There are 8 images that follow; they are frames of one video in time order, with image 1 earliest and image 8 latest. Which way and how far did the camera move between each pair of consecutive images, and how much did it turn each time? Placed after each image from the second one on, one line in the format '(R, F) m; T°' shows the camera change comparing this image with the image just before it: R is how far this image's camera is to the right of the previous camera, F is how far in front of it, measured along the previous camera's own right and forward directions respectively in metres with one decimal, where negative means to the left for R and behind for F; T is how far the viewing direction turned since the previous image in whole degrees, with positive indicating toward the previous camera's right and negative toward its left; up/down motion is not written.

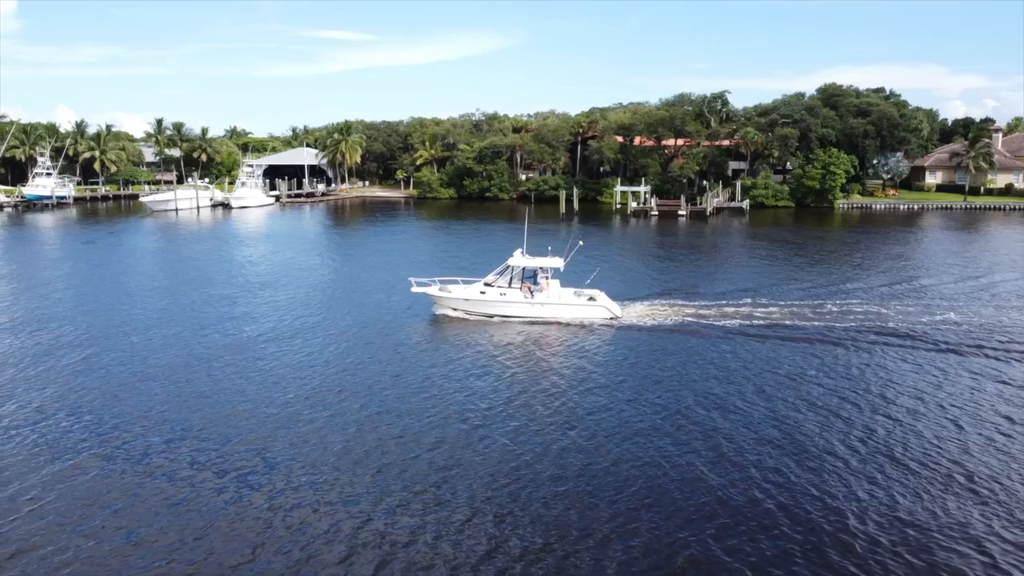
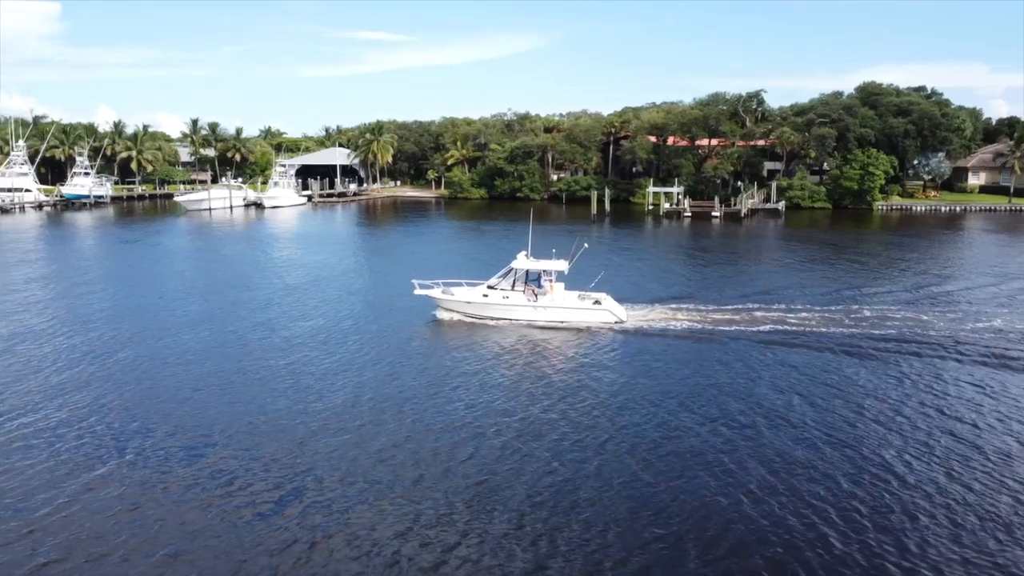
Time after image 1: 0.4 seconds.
(-0.1, +0.5) m; -2°
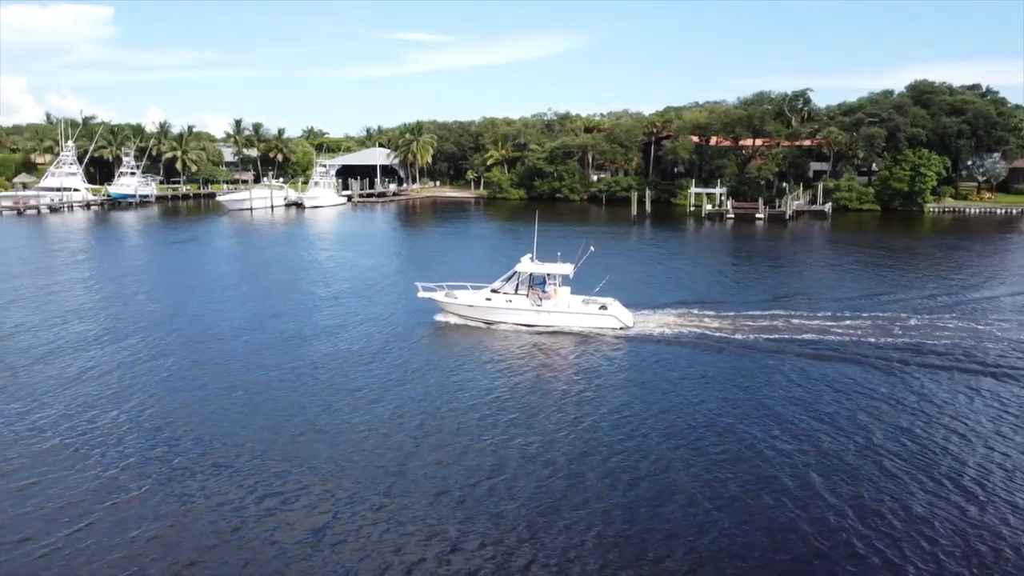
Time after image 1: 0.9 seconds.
(0.0, +0.6) m; -3°
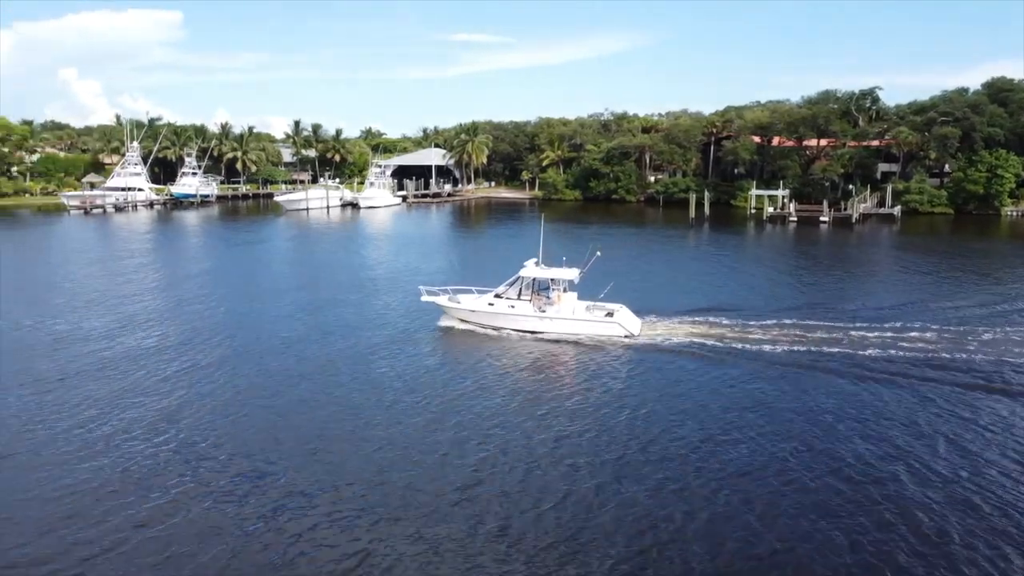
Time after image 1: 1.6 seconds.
(0.0, +0.9) m; -4°
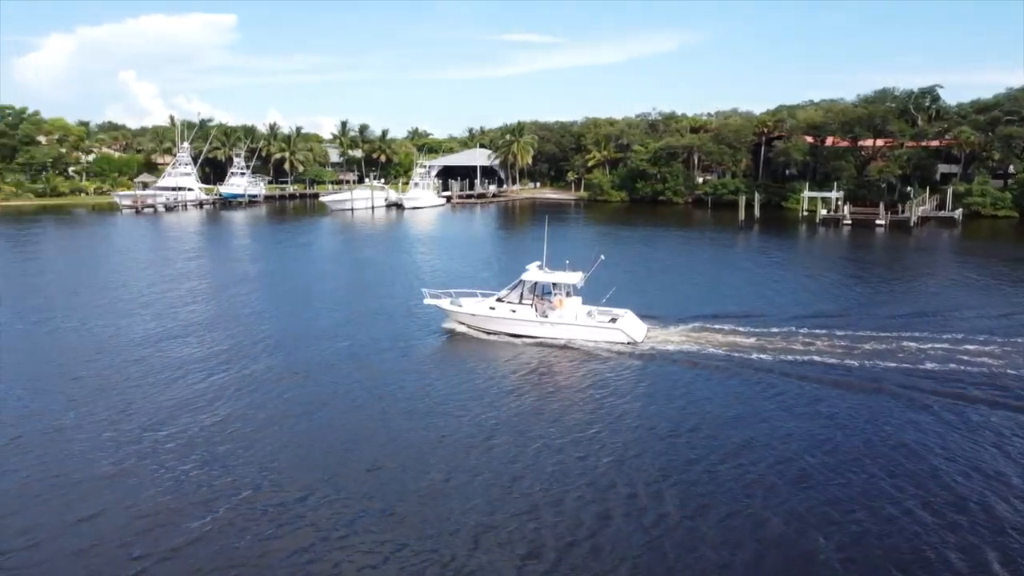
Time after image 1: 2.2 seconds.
(+0.1, +0.8) m; -3°
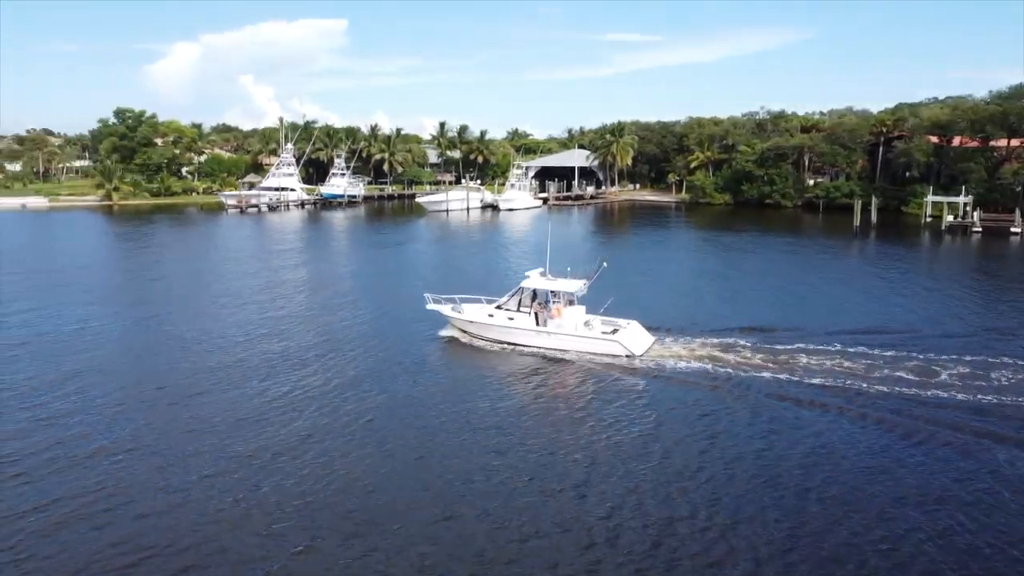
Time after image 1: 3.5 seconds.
(+0.2, +1.7) m; -7°
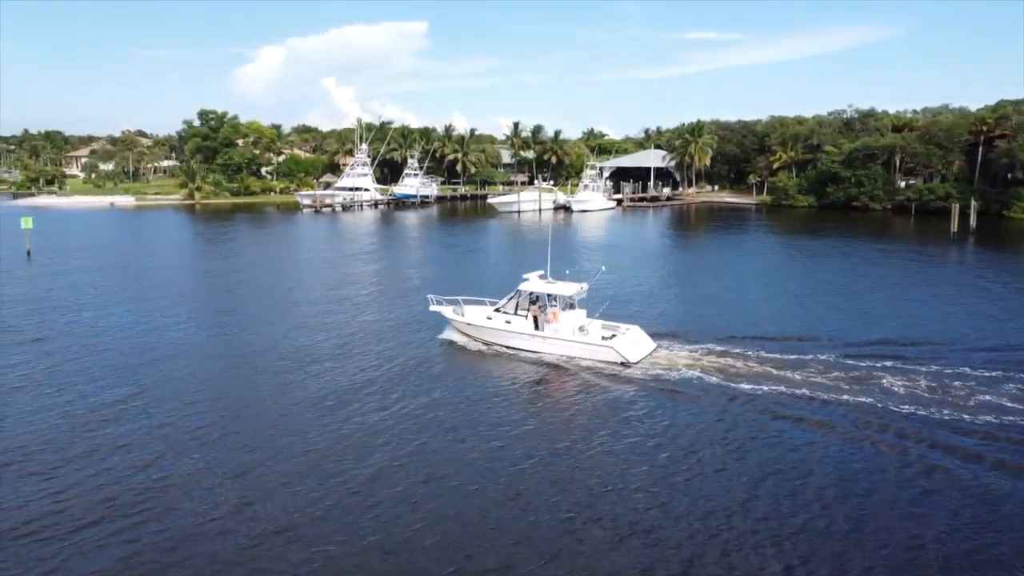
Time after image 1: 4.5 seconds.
(+0.2, +1.3) m; -5°
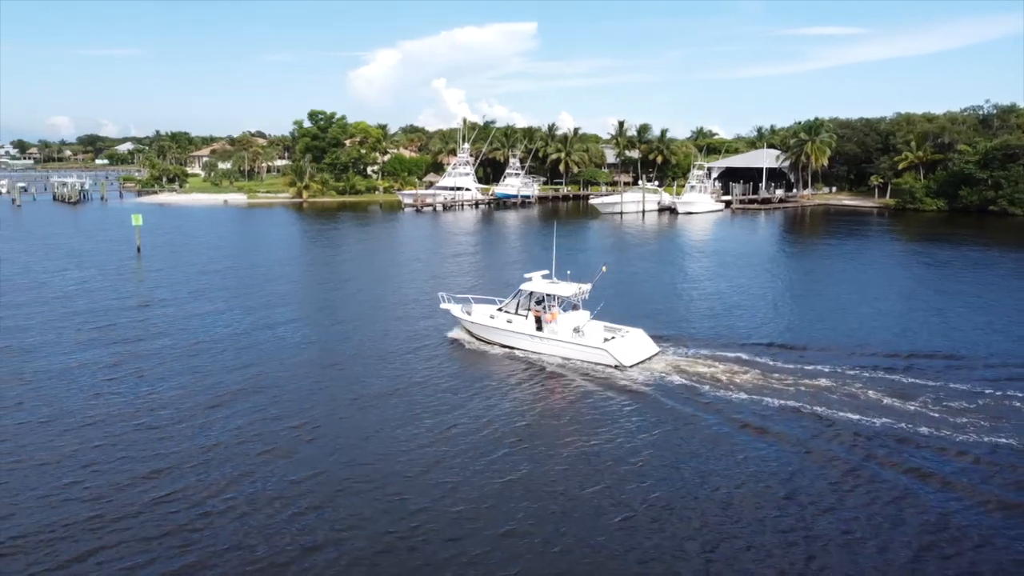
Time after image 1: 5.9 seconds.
(+0.2, +1.6) m; -7°
